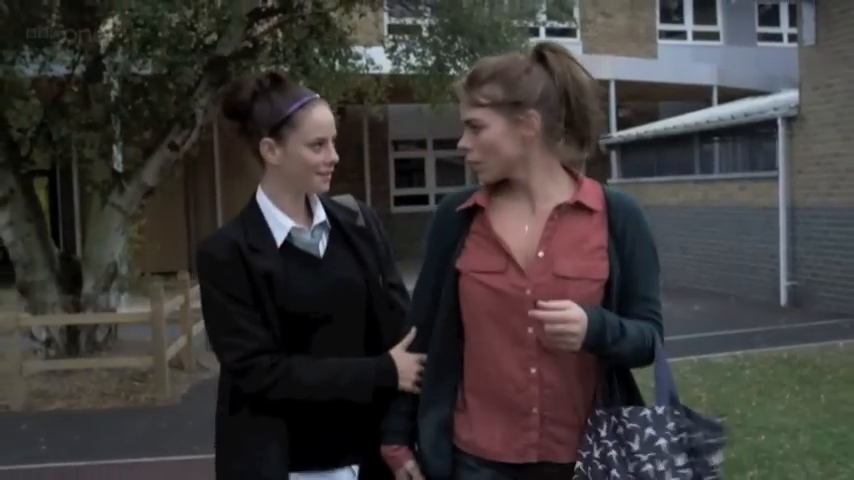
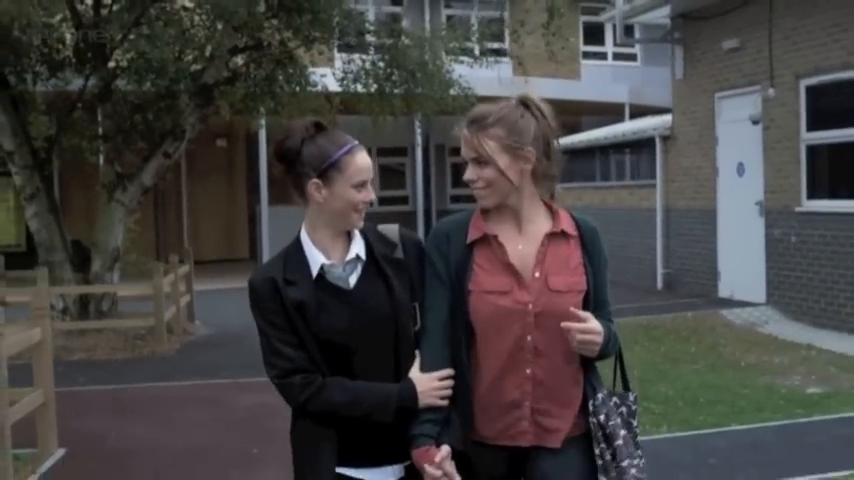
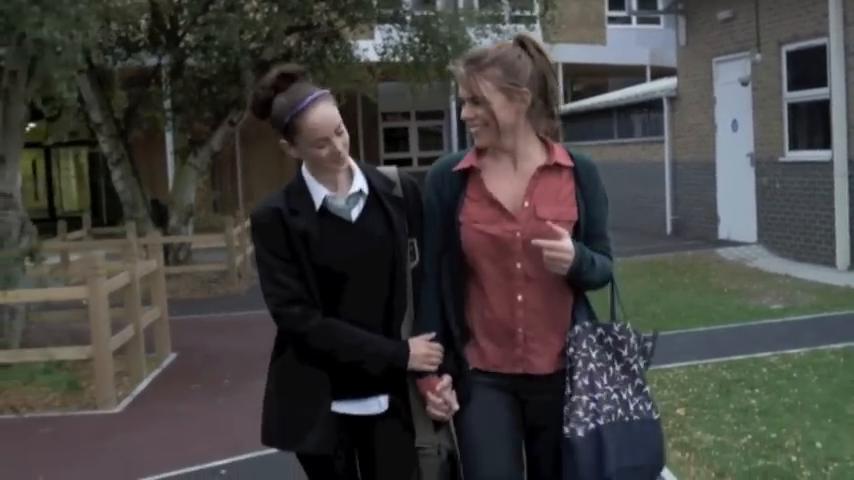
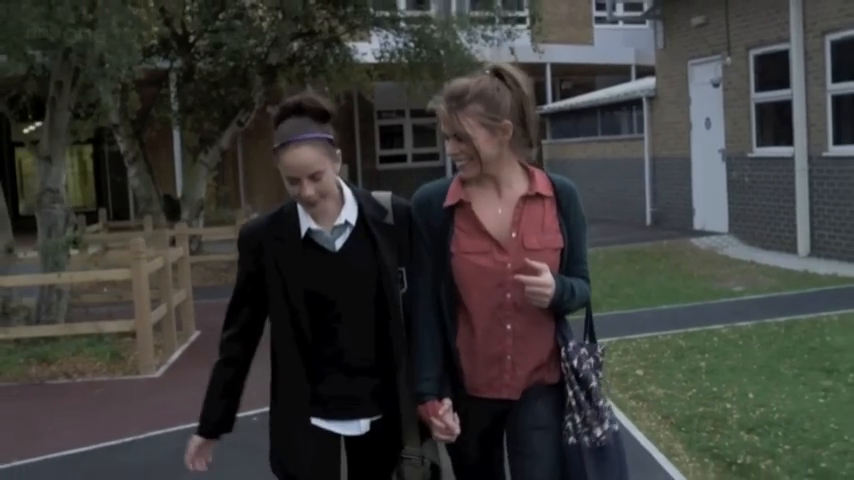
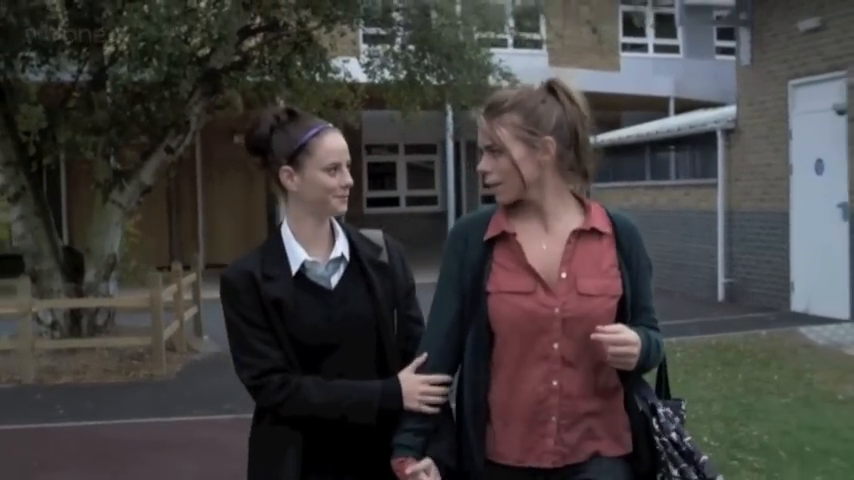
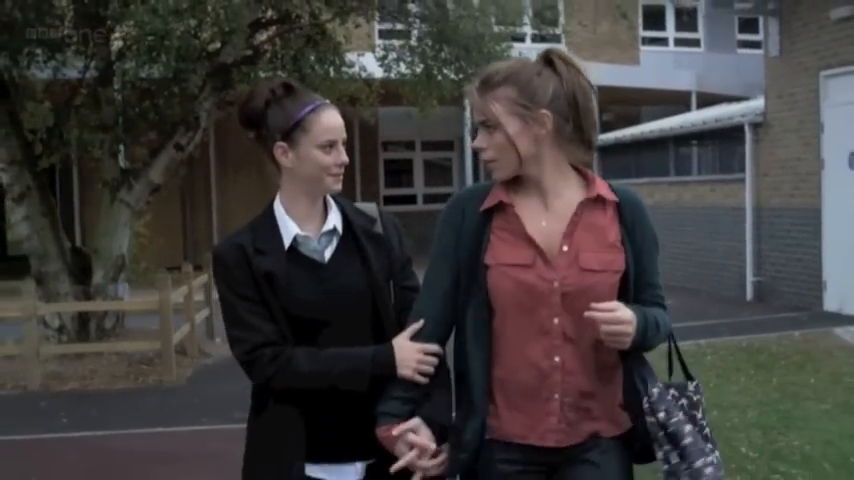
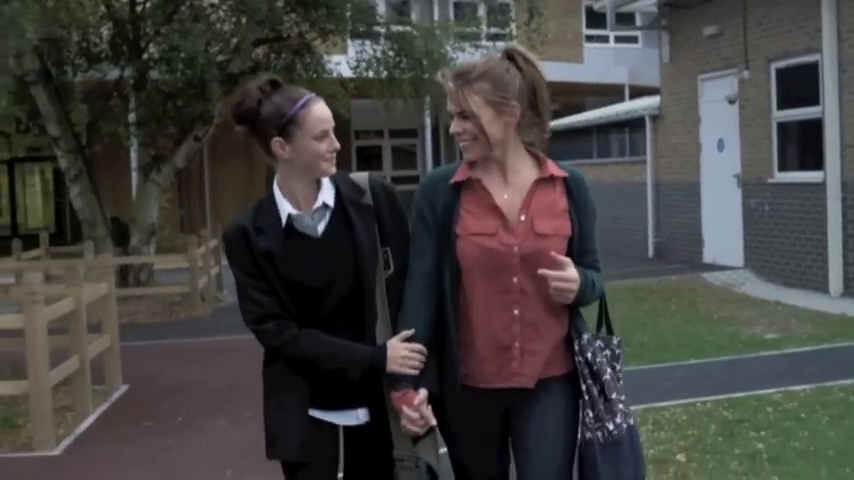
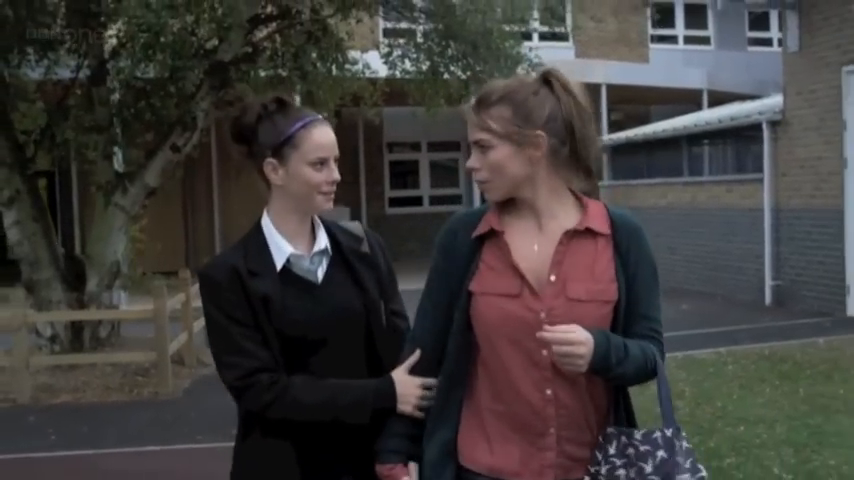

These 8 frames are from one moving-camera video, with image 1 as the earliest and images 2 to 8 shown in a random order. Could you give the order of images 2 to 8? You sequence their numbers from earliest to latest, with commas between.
8, 6, 5, 2, 7, 3, 4
